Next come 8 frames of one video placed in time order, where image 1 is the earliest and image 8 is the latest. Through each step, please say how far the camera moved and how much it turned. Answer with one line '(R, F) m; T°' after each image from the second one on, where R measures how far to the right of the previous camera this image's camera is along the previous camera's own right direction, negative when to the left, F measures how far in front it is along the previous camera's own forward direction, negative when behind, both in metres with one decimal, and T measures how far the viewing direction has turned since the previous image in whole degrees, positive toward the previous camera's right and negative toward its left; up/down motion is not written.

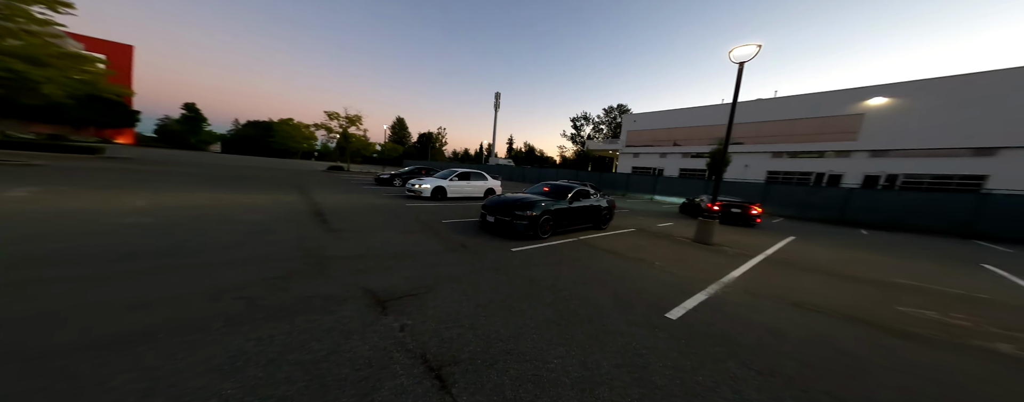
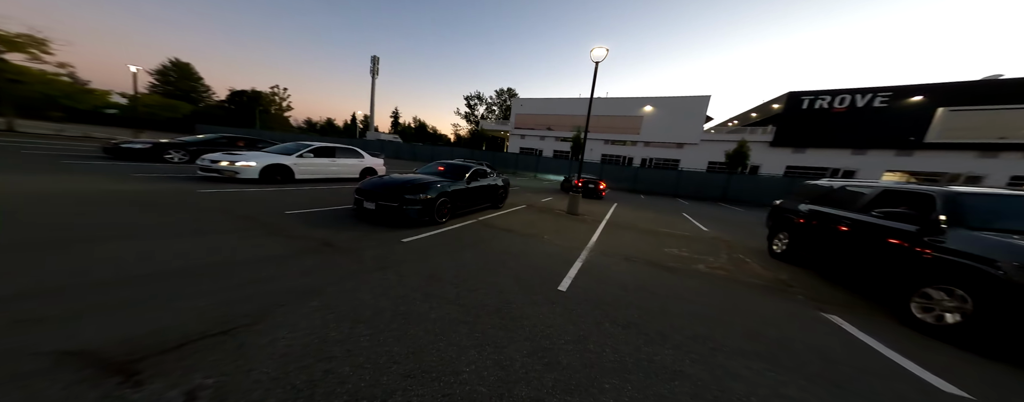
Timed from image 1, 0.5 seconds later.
(0.0, +0.5) m; +23°
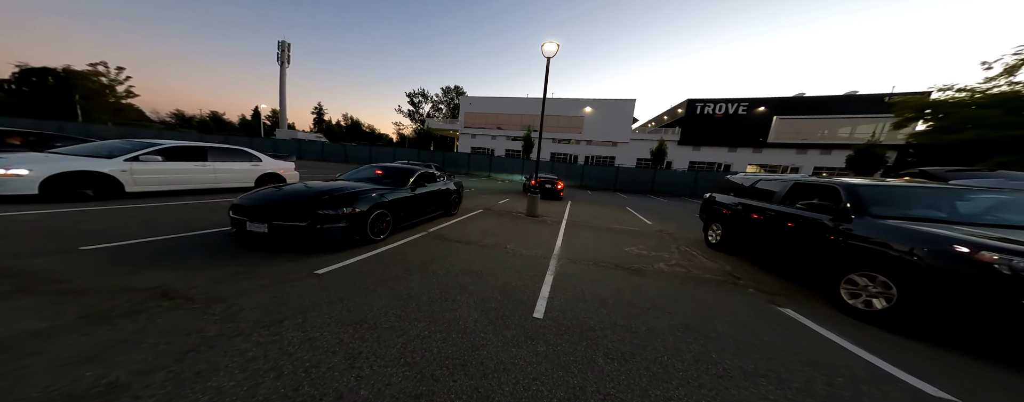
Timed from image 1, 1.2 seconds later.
(-0.2, +0.8) m; +12°
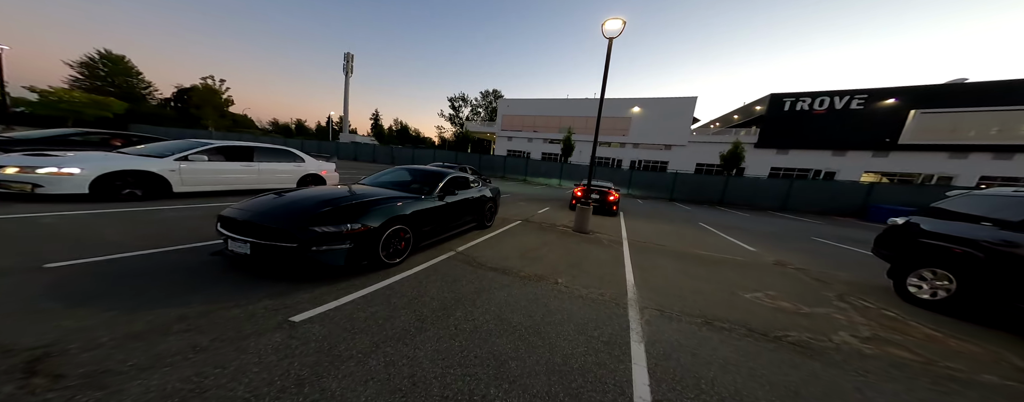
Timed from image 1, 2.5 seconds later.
(-0.2, +1.4) m; -10°
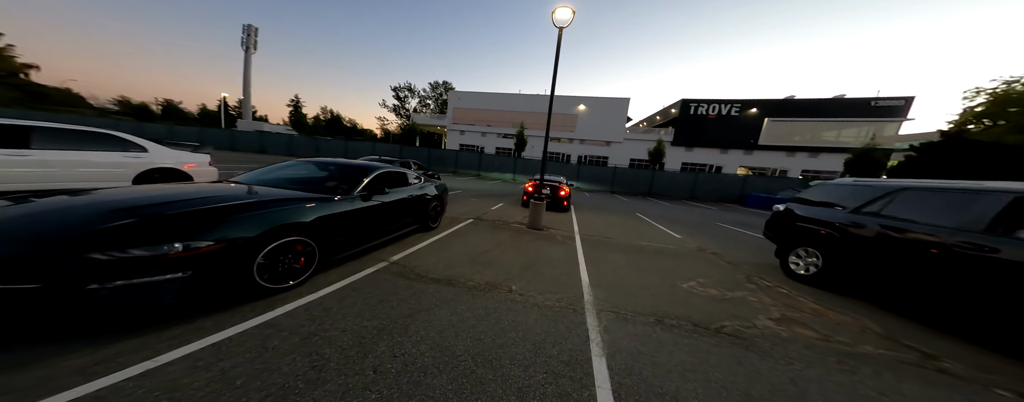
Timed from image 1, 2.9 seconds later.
(0.0, +0.5) m; +12°
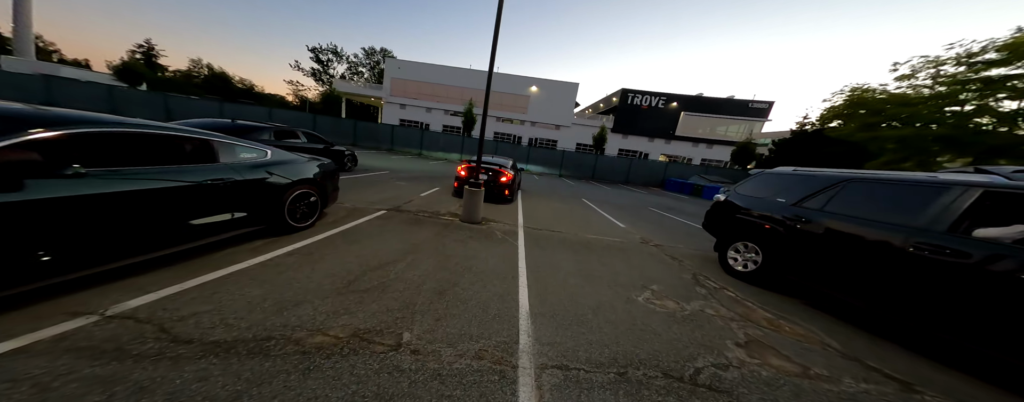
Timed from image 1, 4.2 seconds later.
(+0.4, +1.3) m; +12°
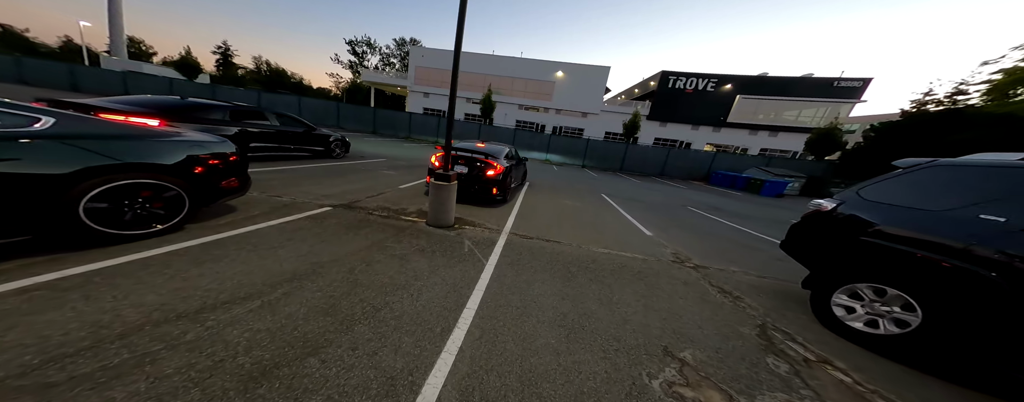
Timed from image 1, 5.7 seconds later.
(+0.8, +1.4) m; -7°
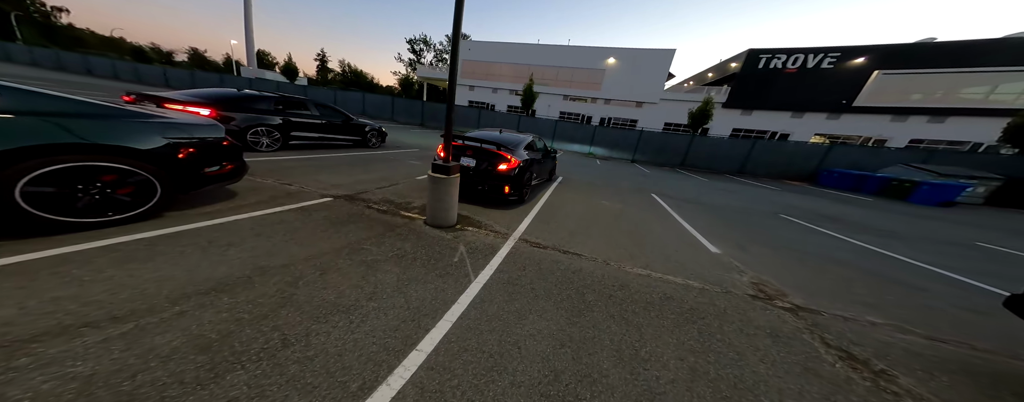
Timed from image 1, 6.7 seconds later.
(+0.5, +0.8) m; -11°
